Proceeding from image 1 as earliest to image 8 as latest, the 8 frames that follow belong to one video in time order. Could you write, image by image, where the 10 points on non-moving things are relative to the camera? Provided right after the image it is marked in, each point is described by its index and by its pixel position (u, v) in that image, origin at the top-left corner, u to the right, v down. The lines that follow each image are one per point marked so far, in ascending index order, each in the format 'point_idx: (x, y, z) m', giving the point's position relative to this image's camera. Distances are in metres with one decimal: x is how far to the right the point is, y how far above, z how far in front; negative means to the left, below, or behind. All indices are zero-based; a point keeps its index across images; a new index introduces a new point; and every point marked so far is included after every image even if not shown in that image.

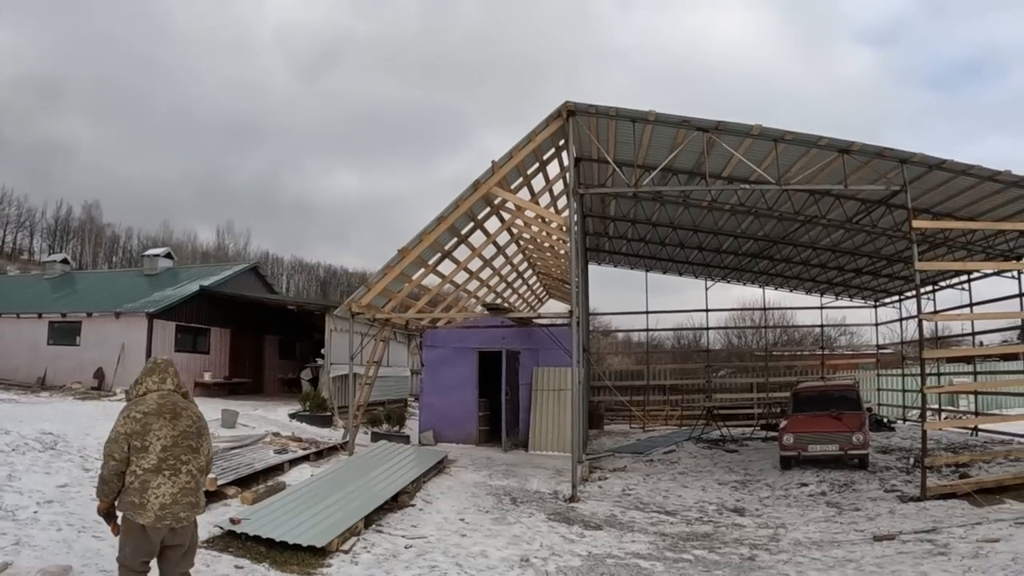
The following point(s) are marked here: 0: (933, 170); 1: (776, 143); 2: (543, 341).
0: (+6.5, +1.8, +10.4) m
1: (+4.1, +2.2, +10.5) m
2: (+0.6, -1.1, +14.0) m
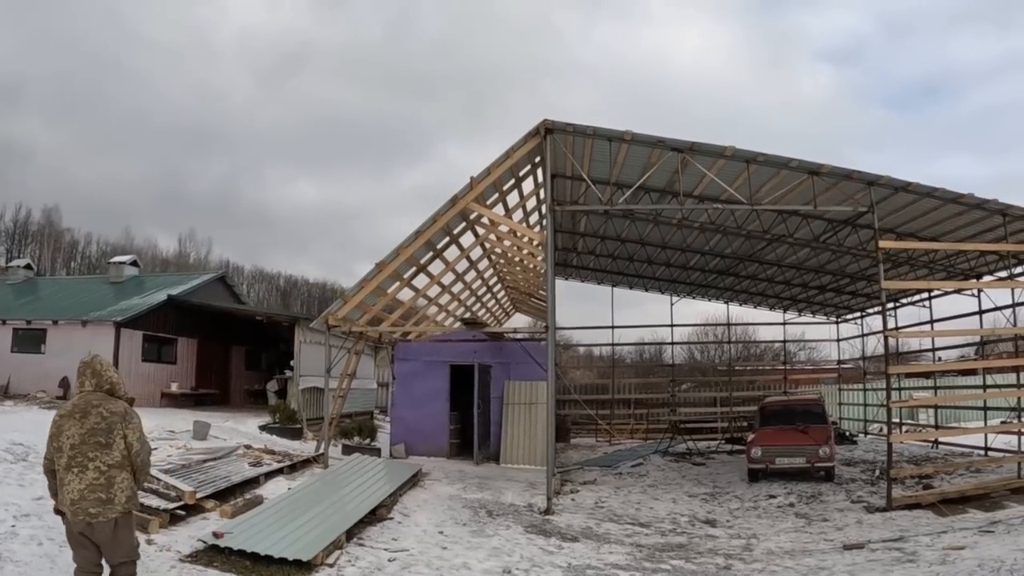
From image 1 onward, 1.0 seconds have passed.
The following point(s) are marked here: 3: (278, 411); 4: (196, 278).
0: (+6.2, +1.5, +10.9) m
1: (+3.8, +2.0, +10.9) m
2: (+0.1, -1.4, +14.1) m
3: (-5.1, -2.8, +15.0) m
4: (-8.5, +0.3, +18.2) m
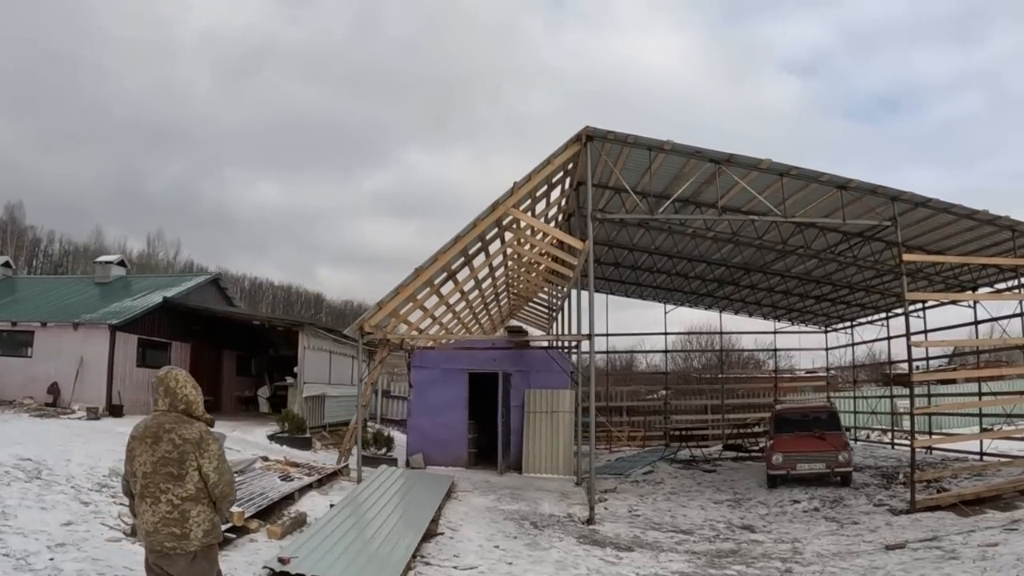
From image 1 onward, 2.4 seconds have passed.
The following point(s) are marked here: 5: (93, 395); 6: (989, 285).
0: (+6.8, +1.3, +11.3) m
1: (+4.4, +1.8, +11.1) m
2: (+0.5, -1.6, +14.0) m
3: (-4.8, -2.9, +14.6) m
4: (-8.4, +0.2, +17.5) m
5: (-8.7, -2.2, +14.1) m
6: (+9.6, +0.1, +13.5) m
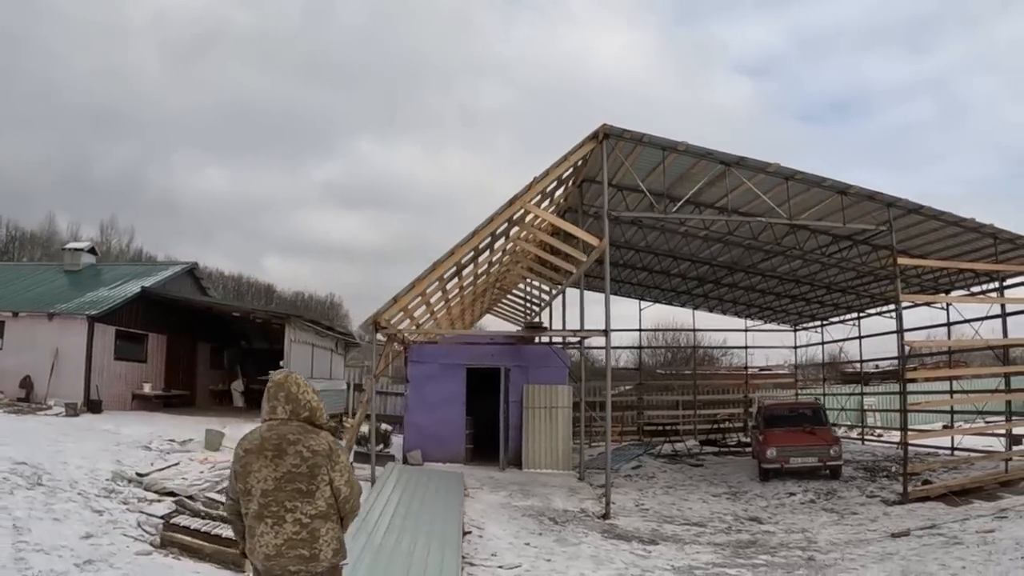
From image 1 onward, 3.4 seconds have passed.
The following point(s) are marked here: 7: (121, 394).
0: (+7.0, +1.3, +11.9) m
1: (+4.7, +1.8, +11.5) m
2: (+0.4, -1.5, +14.0) m
3: (-4.9, -2.7, +14.2) m
4: (-8.6, +0.5, +16.8) m
5: (-8.7, -2.0, +13.3) m
6: (+9.6, 0.0, +14.3) m
7: (-8.3, -2.3, +14.4) m
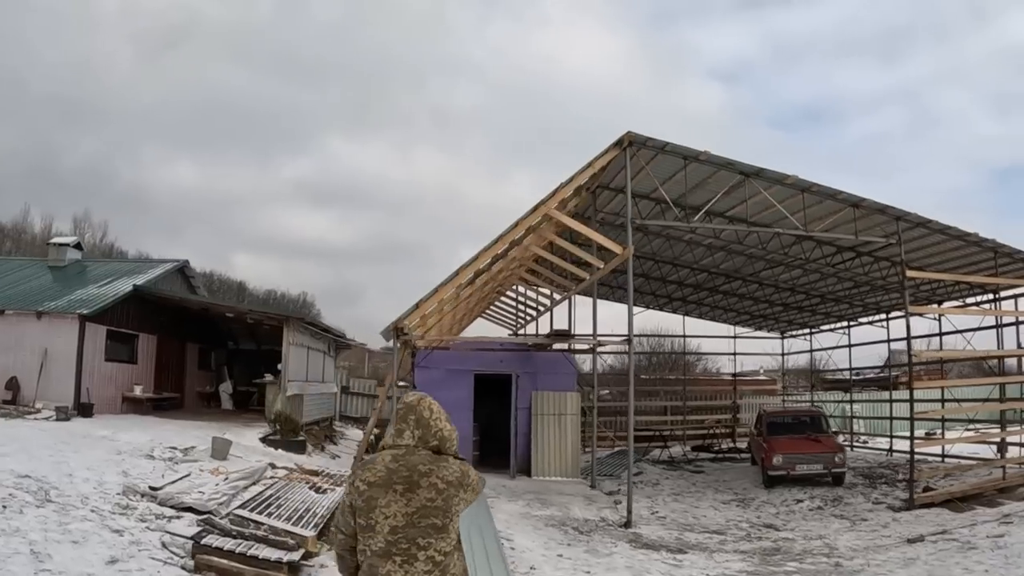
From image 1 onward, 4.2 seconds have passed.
0: (+7.3, +1.1, +12.2) m
1: (+5.0, +1.7, +11.6) m
2: (+0.6, -1.6, +14.0) m
3: (-4.8, -2.7, +13.8) m
4: (-8.6, +0.5, +16.2) m
5: (-8.5, -1.9, +12.7) m
6: (+9.7, -0.2, +14.7) m
7: (-8.2, -2.2, +13.8) m
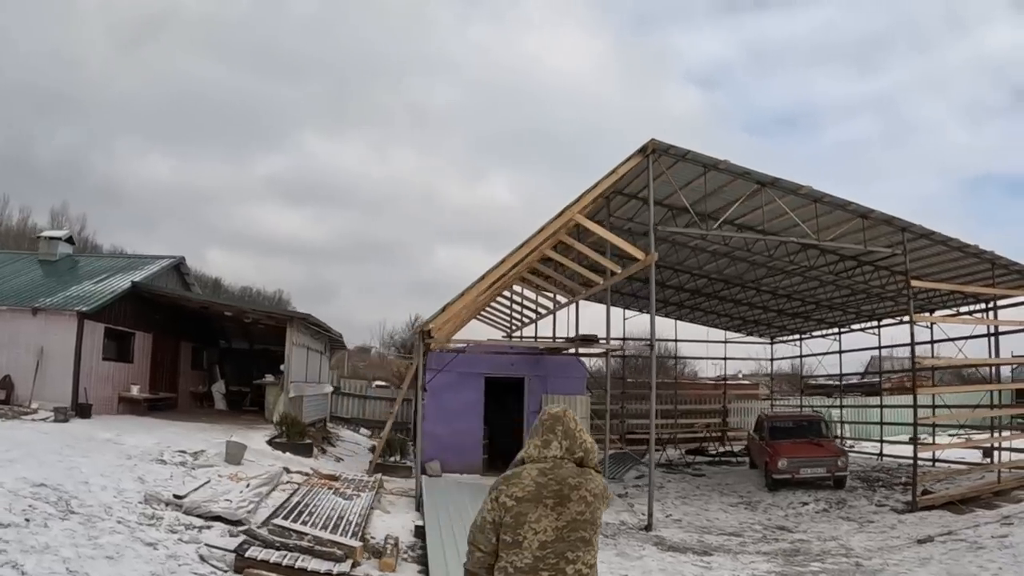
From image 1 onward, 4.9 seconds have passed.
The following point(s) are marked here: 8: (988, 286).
0: (+7.6, +0.9, +12.5) m
1: (+5.3, +1.5, +11.9) m
2: (+0.8, -1.6, +14.0) m
3: (-4.6, -2.7, +13.5) m
4: (-8.5, +0.6, +15.8) m
5: (-8.3, -1.9, +12.3) m
6: (+9.9, -0.5, +15.2) m
7: (-8.0, -2.2, +13.4) m
8: (+9.5, 0.0, +13.4) m
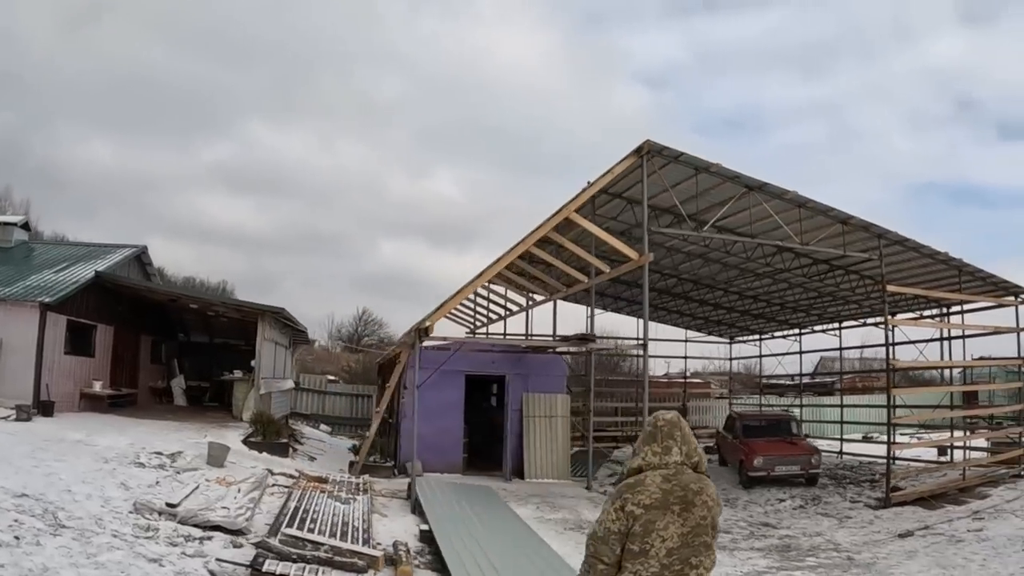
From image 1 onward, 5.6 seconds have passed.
0: (+7.4, +0.8, +13.1) m
1: (+5.2, +1.5, +12.2) m
2: (+0.4, -1.6, +13.9) m
3: (-4.9, -2.5, +13.1) m
4: (-8.9, +0.8, +15.0) m
5: (-8.5, -1.7, +11.5) m
6: (+9.4, -0.6, +15.9) m
7: (-8.3, -2.0, +12.6) m
8: (+9.2, -0.1, +14.1) m
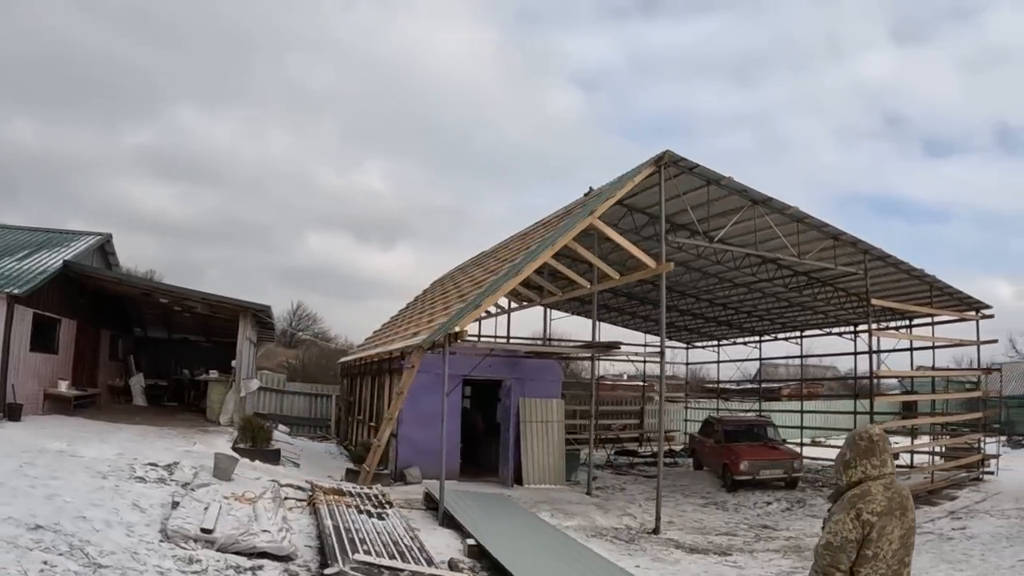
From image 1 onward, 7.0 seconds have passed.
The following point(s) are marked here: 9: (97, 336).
0: (+7.5, +0.5, +13.8) m
1: (+5.4, +1.3, +12.7) m
2: (+0.3, -1.7, +13.8) m
3: (-4.9, -2.5, +12.4) m
4: (-8.9, +1.0, +13.8) m
5: (-8.2, -1.5, +10.4) m
6: (+9.1, -0.9, +16.8) m
7: (-8.2, -1.8, +11.5) m
8: (+9.0, -0.4, +15.0) m
9: (-8.9, -1.0, +14.5) m
